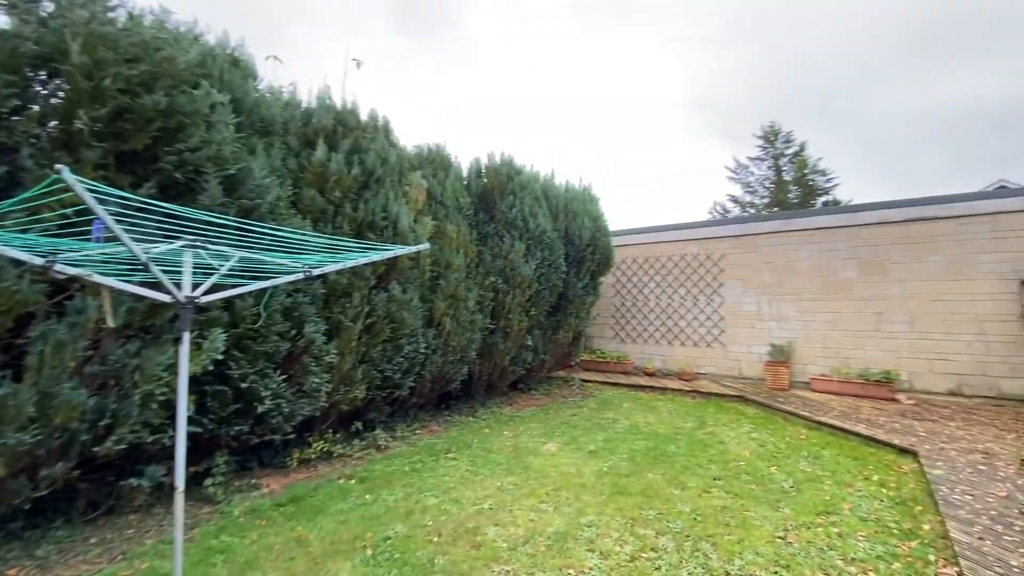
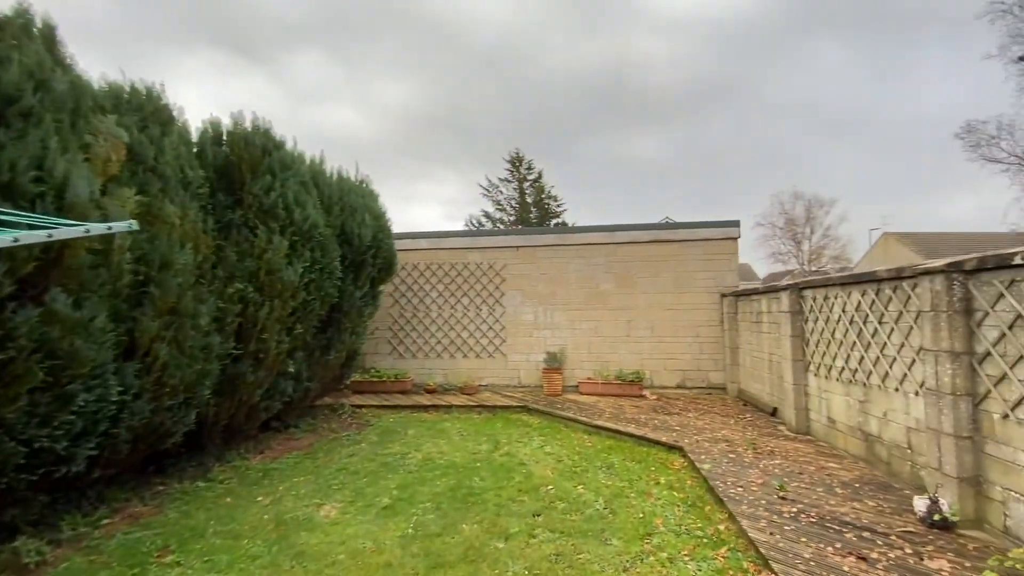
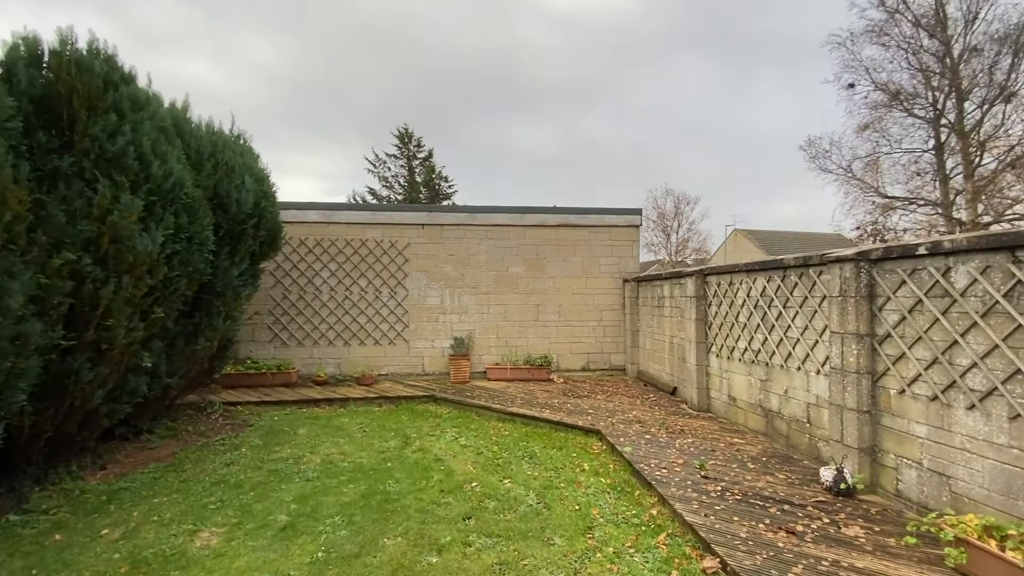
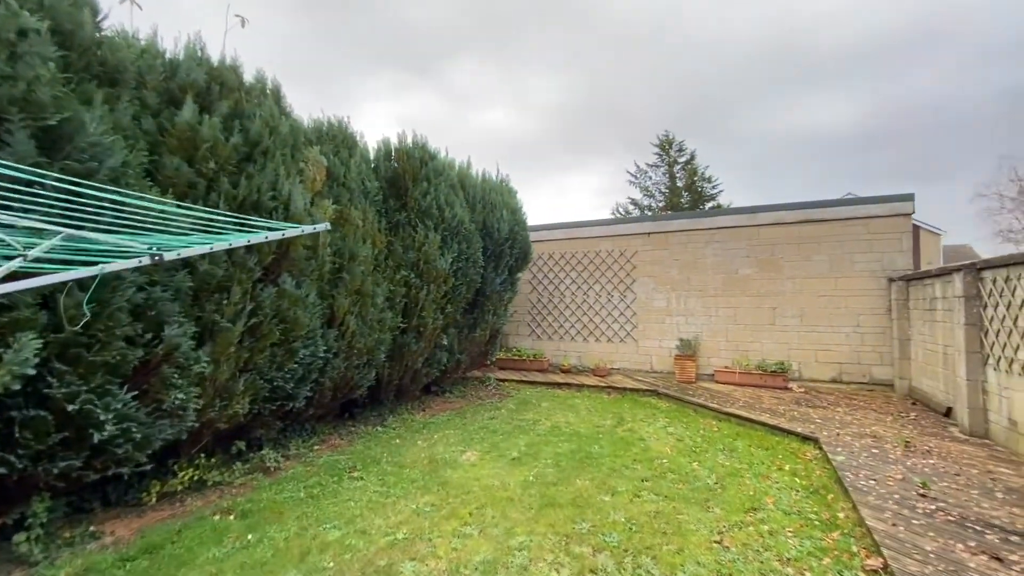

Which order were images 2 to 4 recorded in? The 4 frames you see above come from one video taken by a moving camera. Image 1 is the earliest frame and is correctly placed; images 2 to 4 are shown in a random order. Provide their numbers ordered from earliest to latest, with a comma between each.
4, 2, 3
